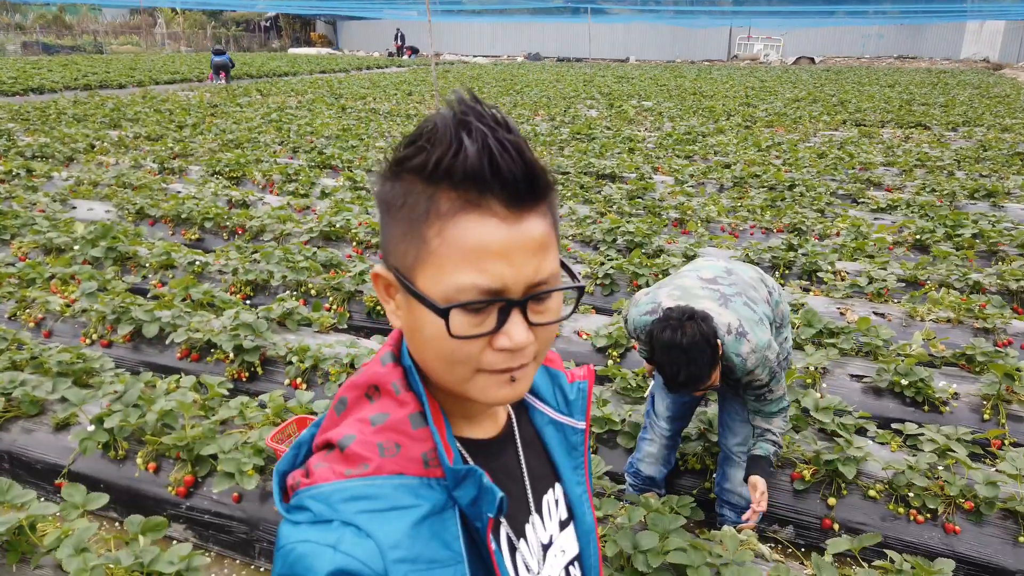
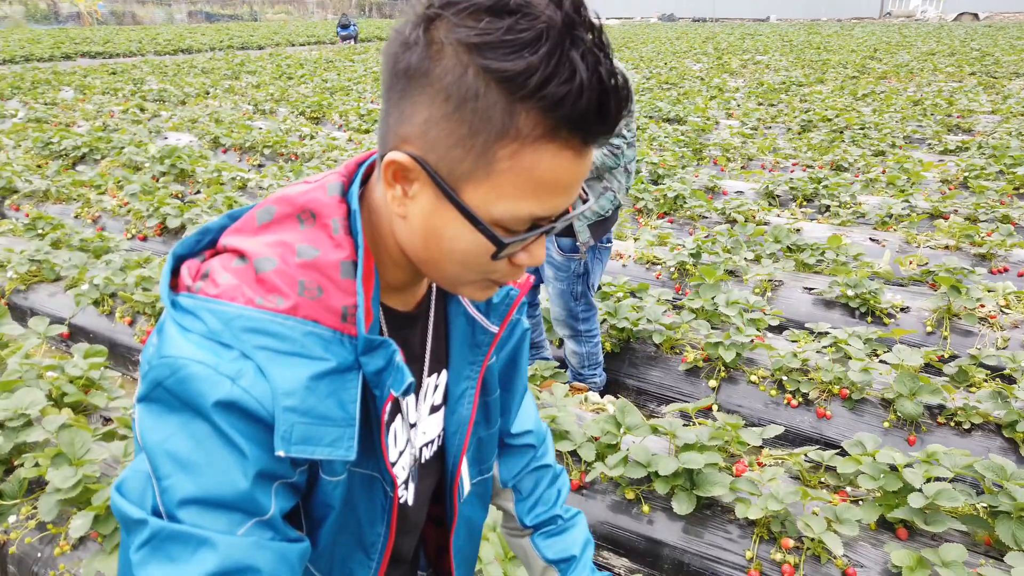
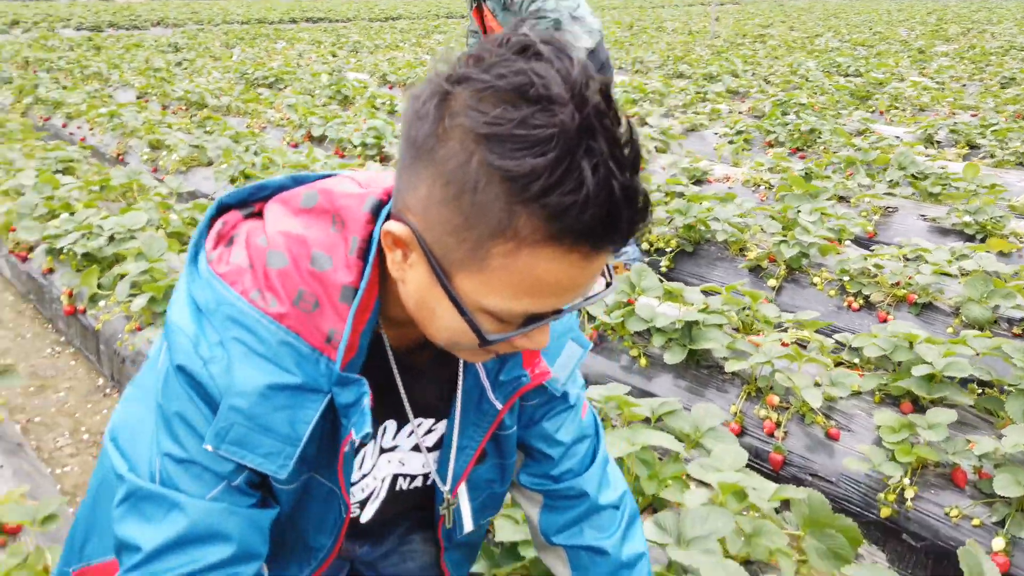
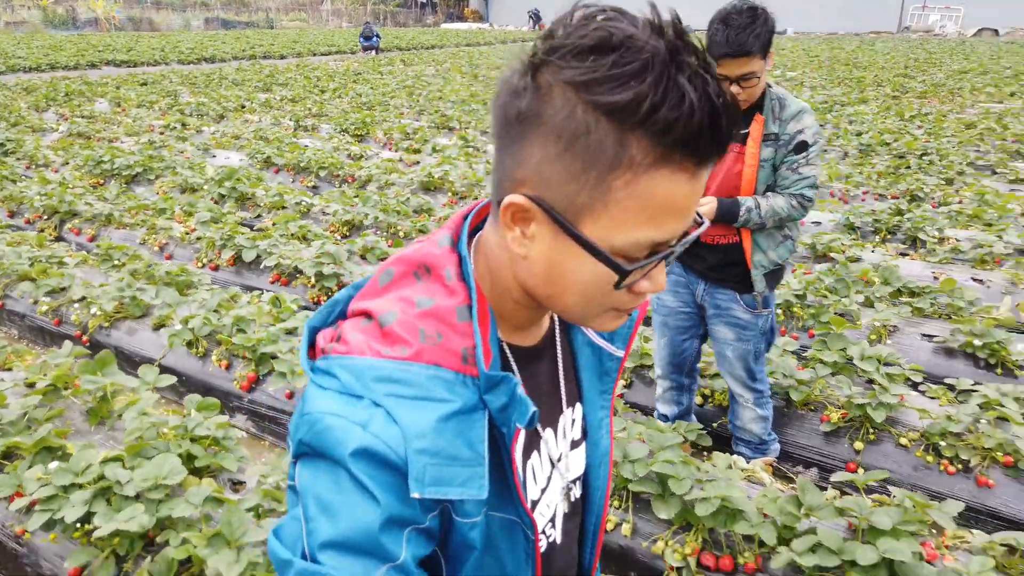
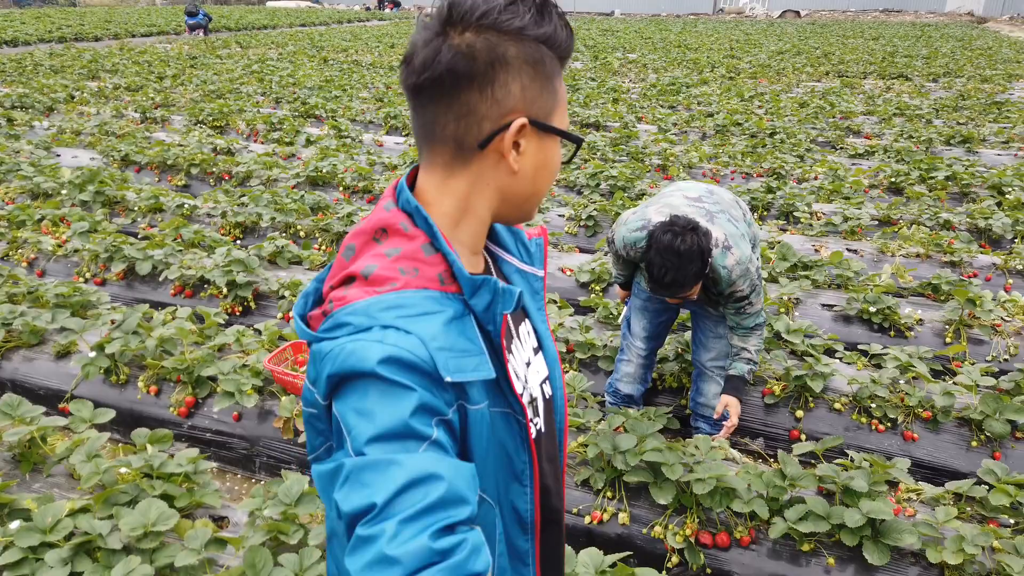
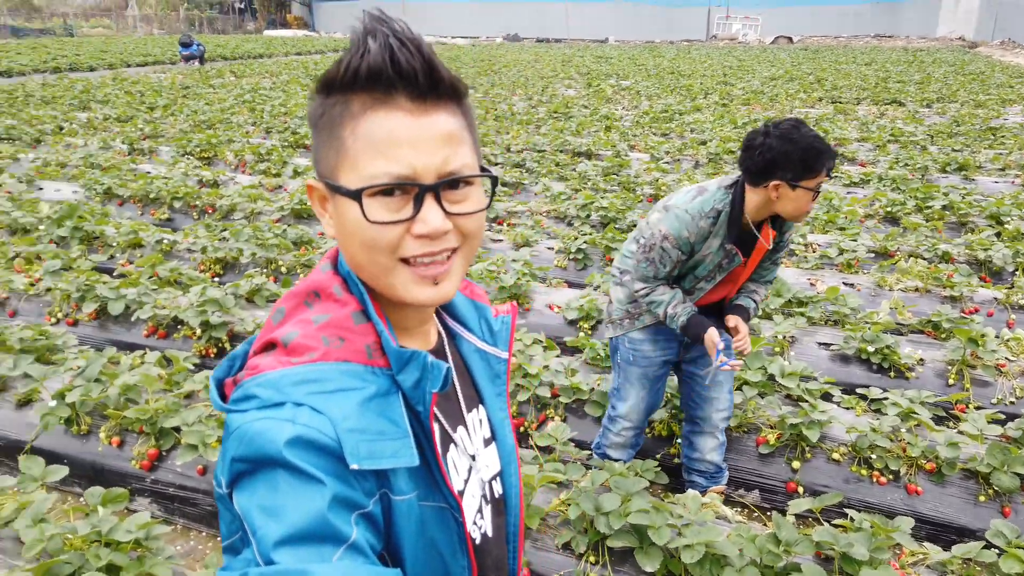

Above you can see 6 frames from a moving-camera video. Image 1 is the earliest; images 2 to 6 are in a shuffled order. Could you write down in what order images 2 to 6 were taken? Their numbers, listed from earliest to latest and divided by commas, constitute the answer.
5, 6, 4, 2, 3
